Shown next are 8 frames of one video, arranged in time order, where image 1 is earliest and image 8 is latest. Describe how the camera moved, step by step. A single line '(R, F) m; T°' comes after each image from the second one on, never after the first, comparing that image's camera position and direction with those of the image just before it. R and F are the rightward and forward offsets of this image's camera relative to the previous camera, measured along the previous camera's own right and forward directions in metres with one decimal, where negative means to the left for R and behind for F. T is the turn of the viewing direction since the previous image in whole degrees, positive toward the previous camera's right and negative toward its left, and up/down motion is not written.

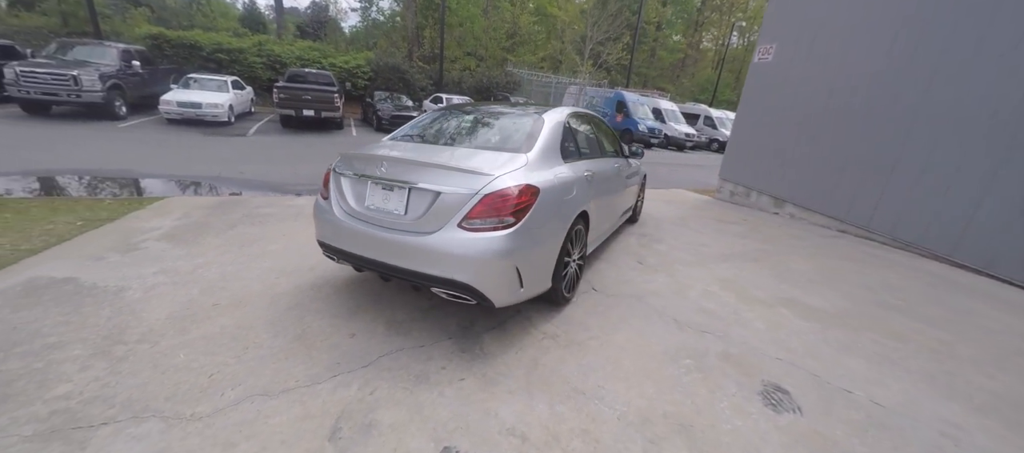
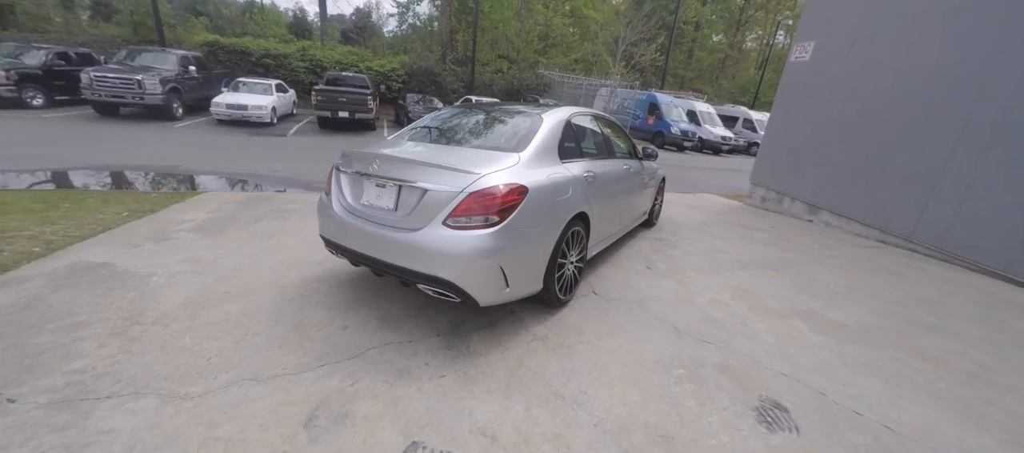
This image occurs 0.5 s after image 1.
(+0.3, 0.0) m; -5°
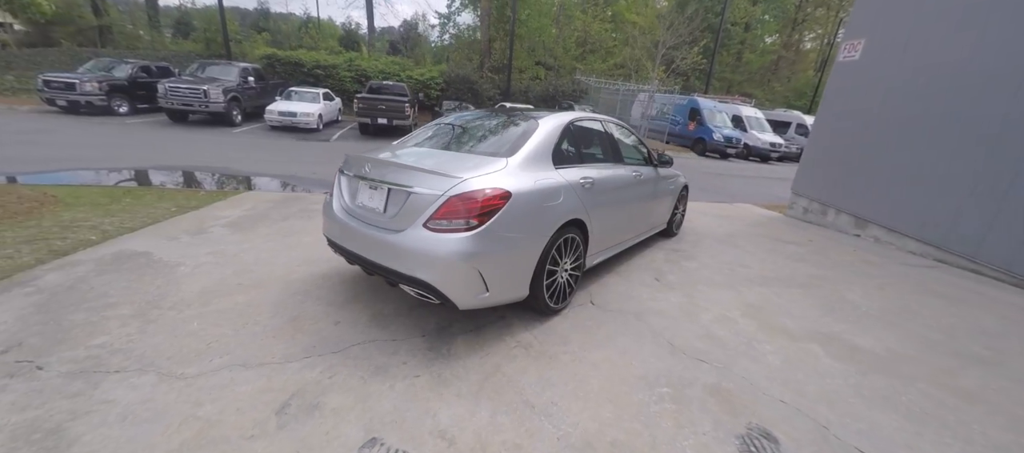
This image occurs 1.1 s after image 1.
(+0.4, 0.0) m; -6°
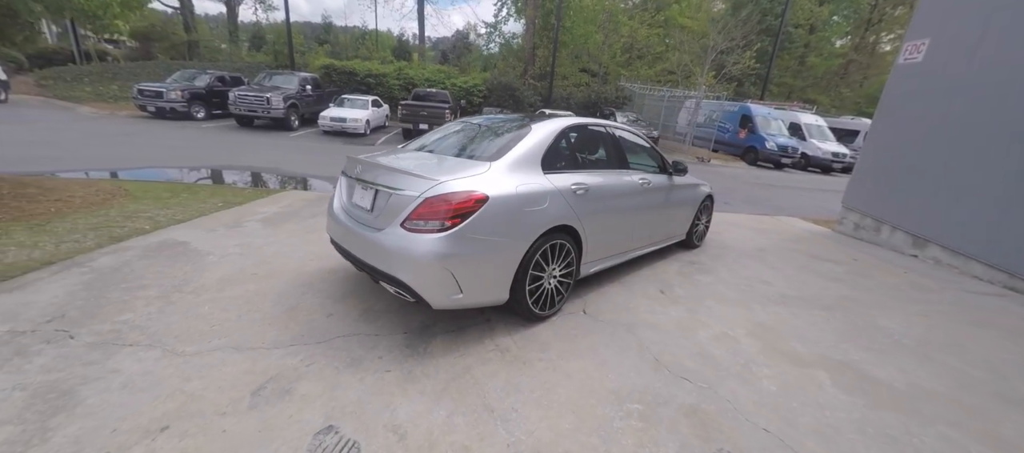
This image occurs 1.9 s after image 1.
(+0.5, 0.0) m; -7°
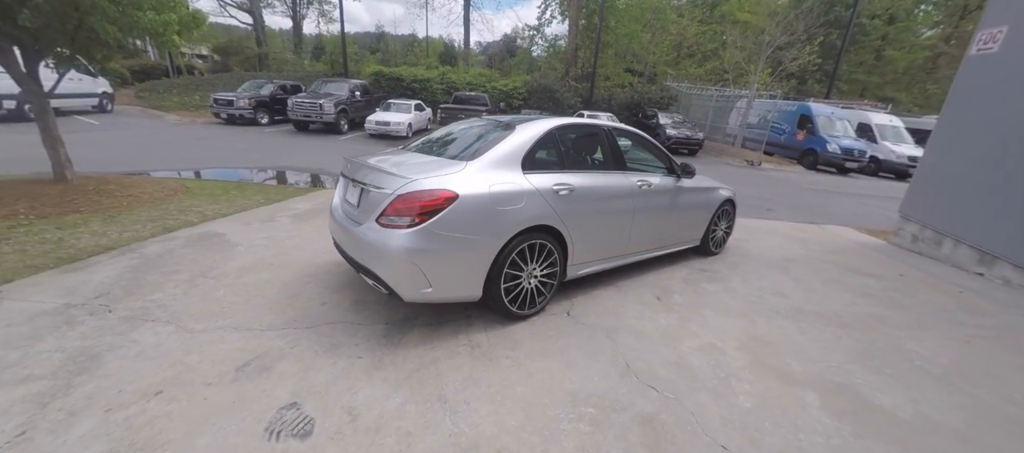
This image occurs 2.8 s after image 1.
(+0.5, 0.0) m; -8°
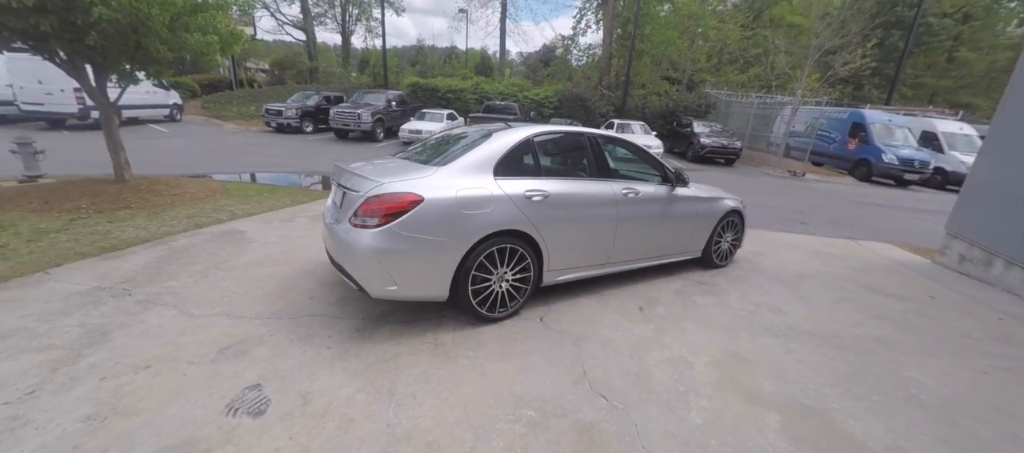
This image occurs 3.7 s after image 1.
(+0.5, 0.0) m; -6°
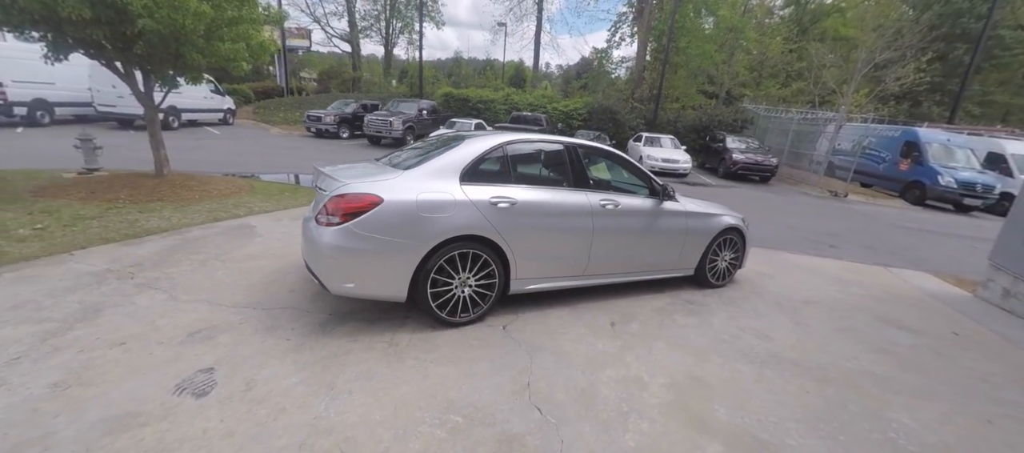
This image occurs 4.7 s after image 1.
(+0.6, 0.0) m; -6°
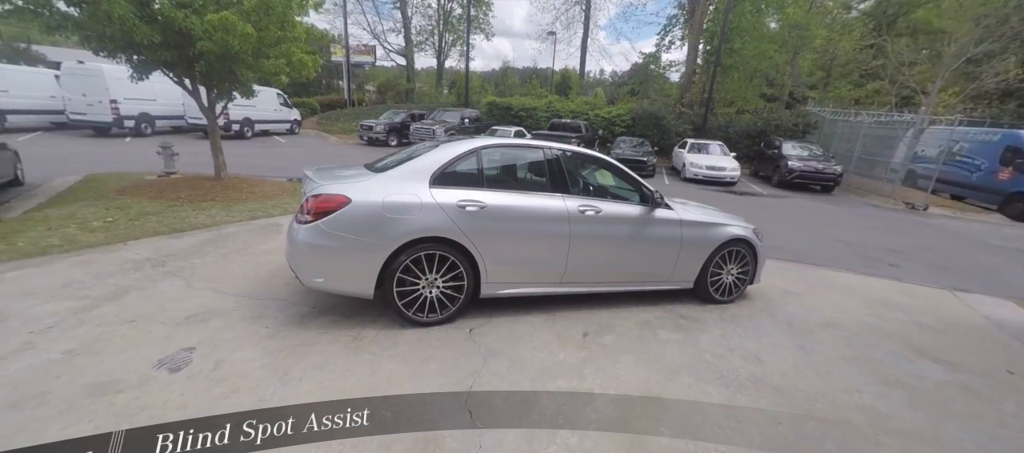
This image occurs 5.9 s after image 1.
(+0.7, +0.1) m; -8°
